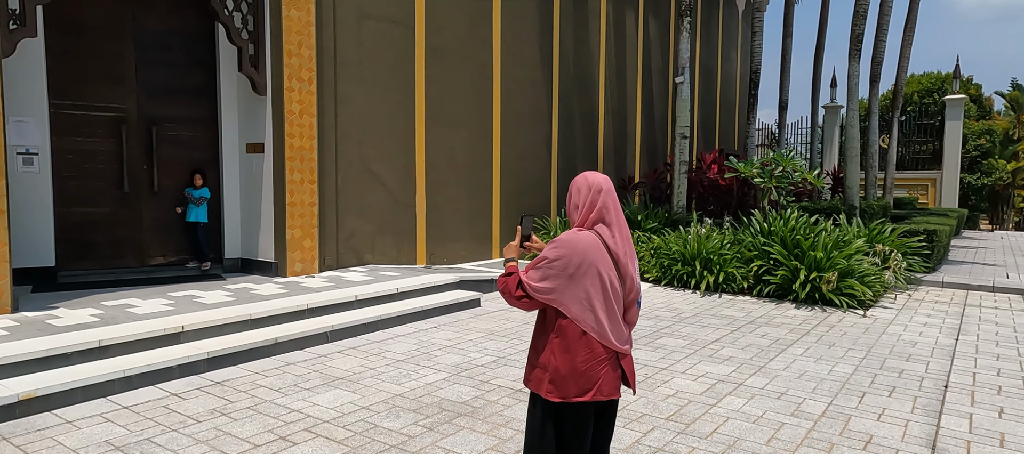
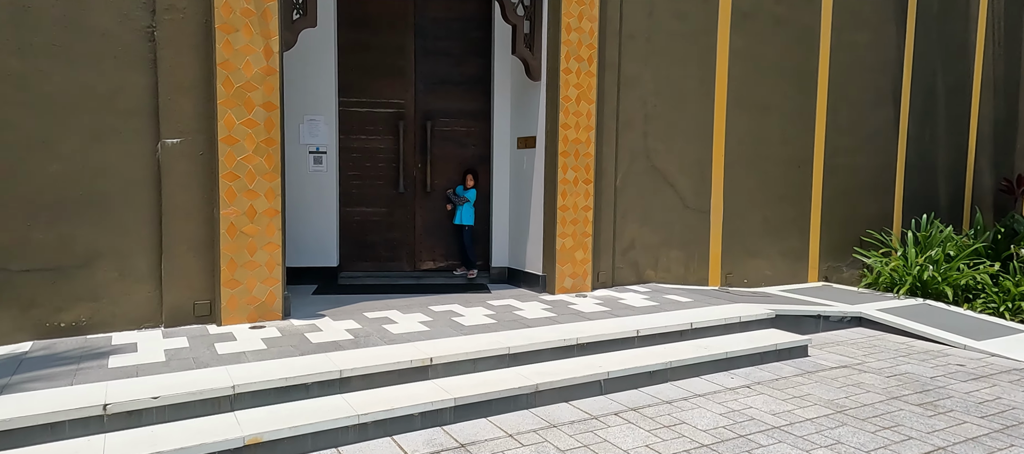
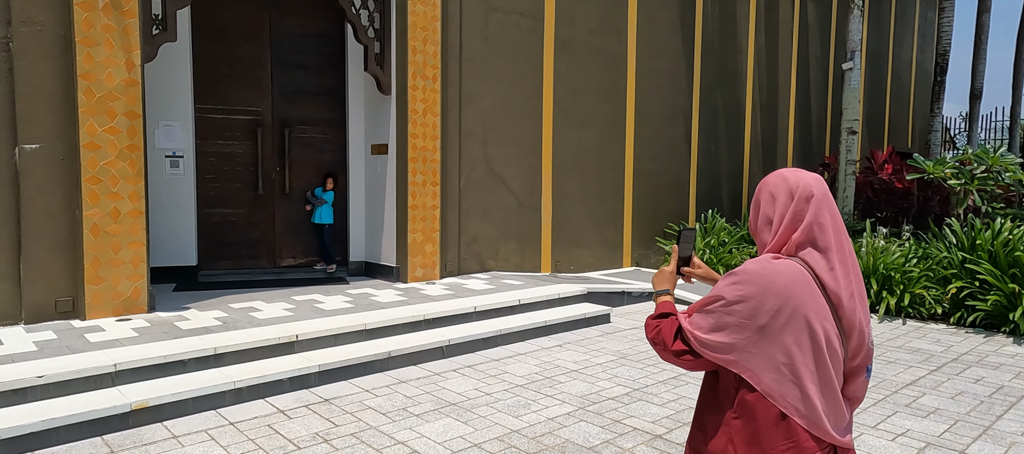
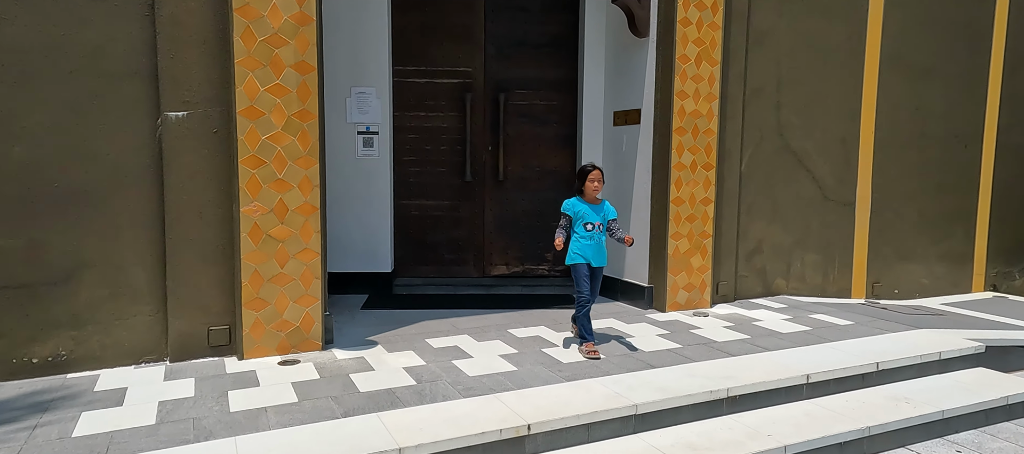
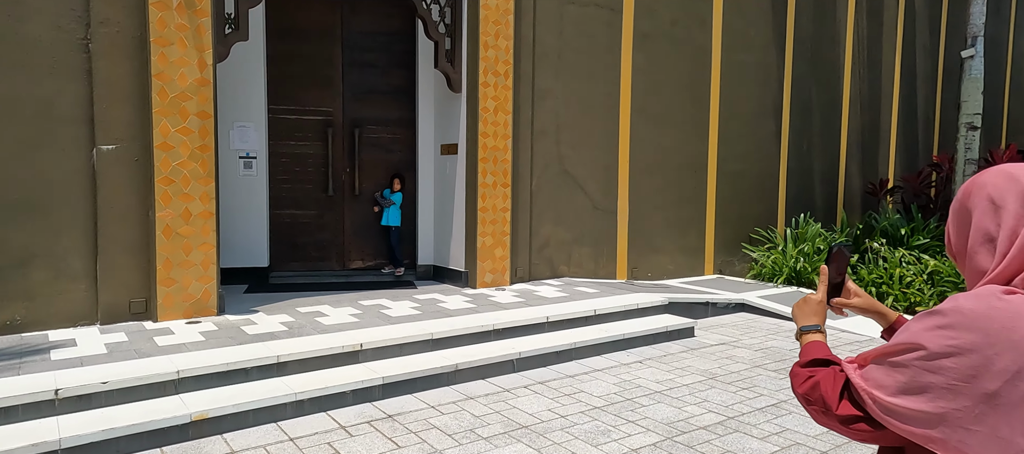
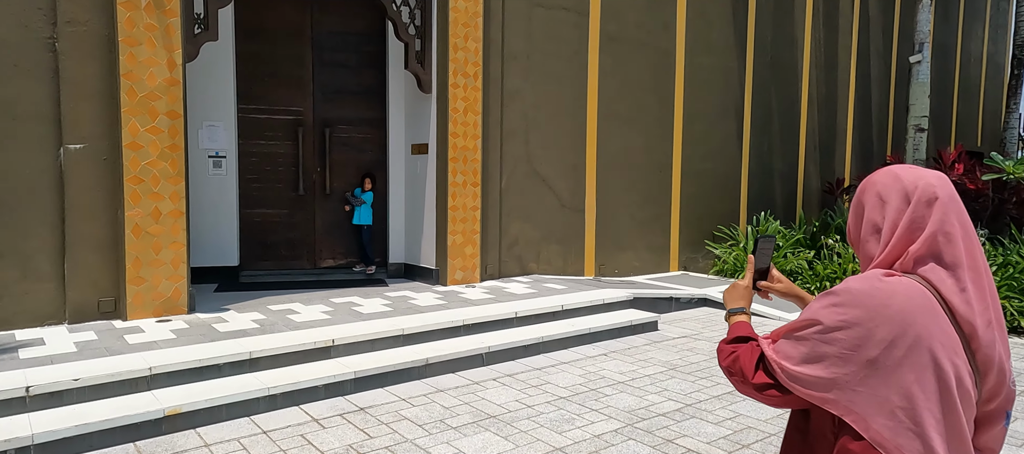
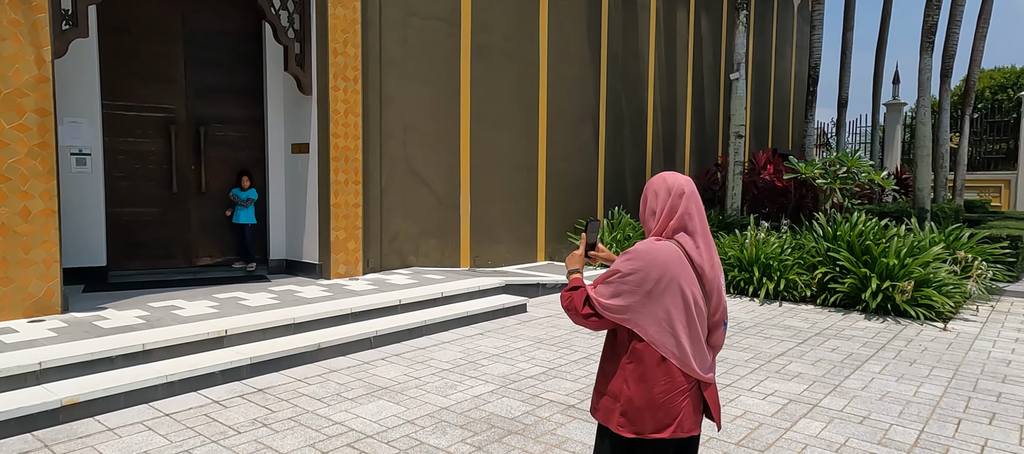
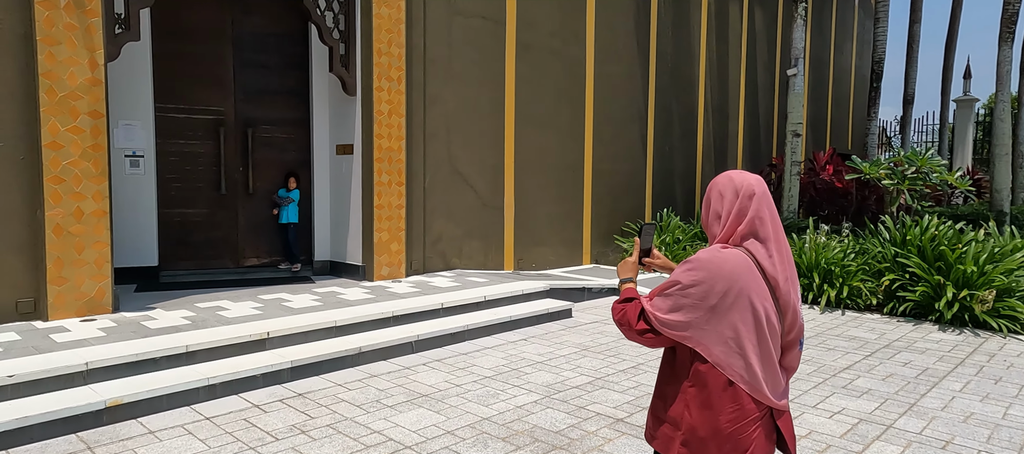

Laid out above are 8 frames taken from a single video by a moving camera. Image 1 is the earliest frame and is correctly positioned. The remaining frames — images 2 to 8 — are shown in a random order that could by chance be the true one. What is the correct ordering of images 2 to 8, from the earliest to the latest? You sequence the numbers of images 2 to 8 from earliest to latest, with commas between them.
7, 8, 3, 6, 5, 2, 4
